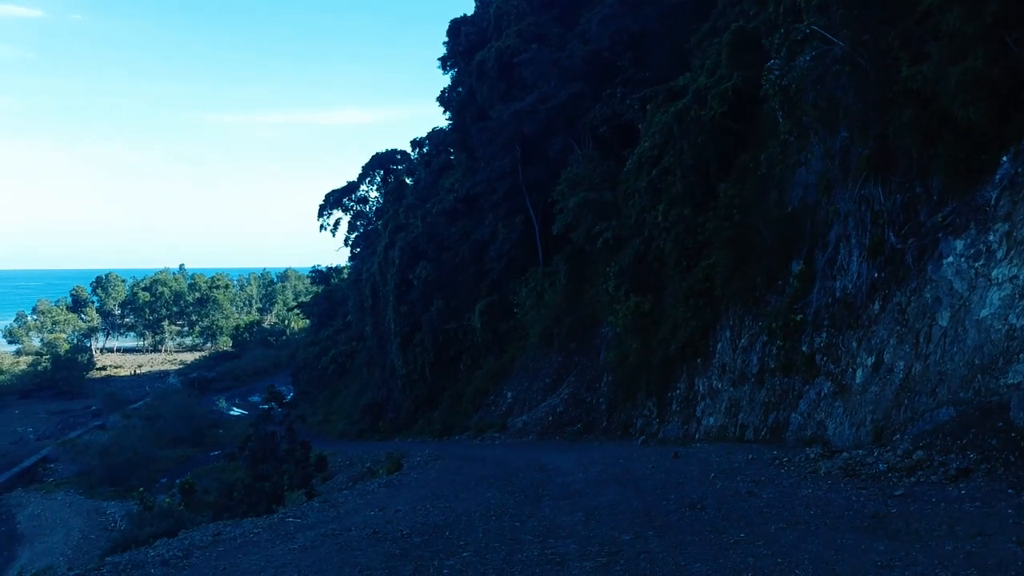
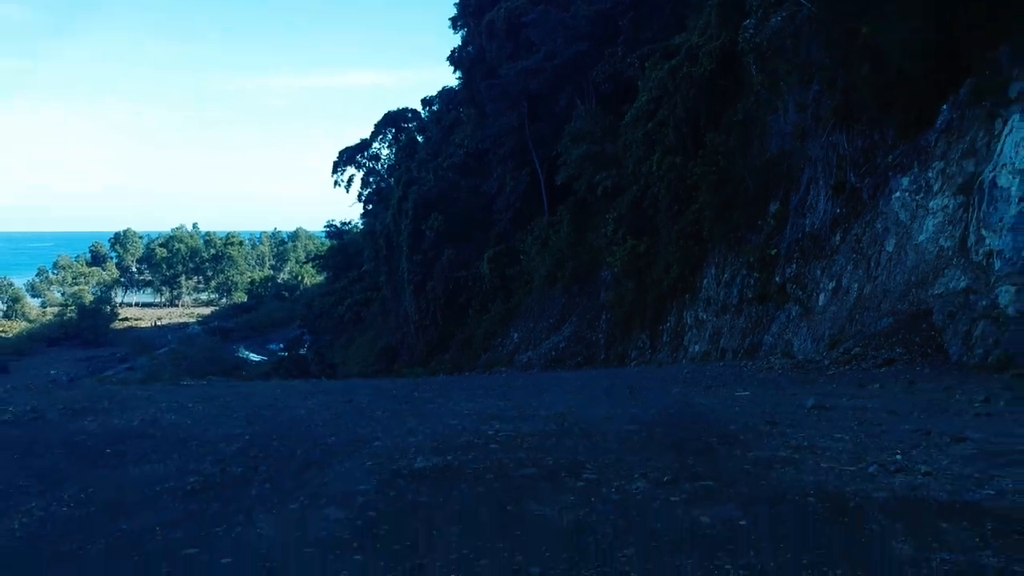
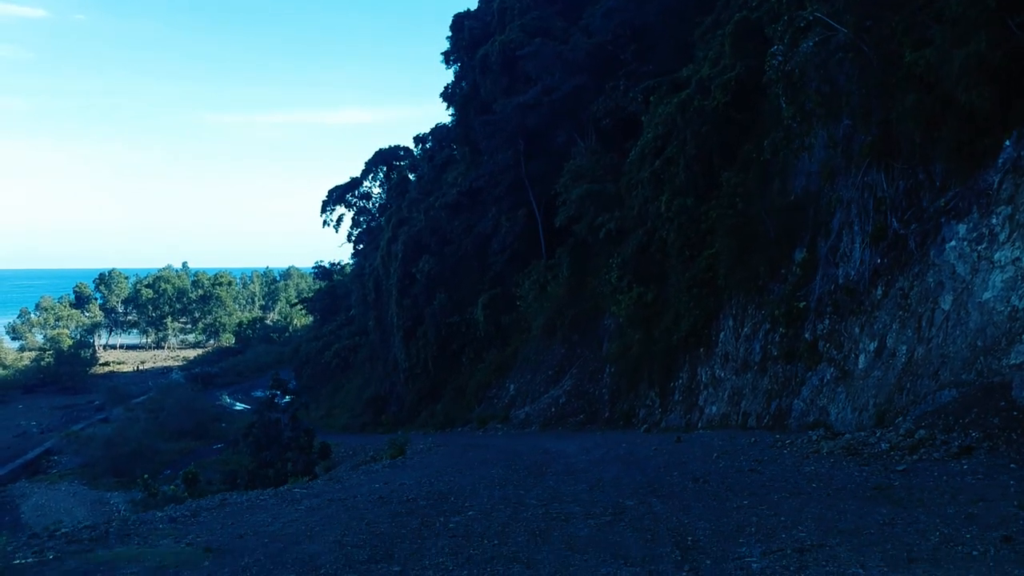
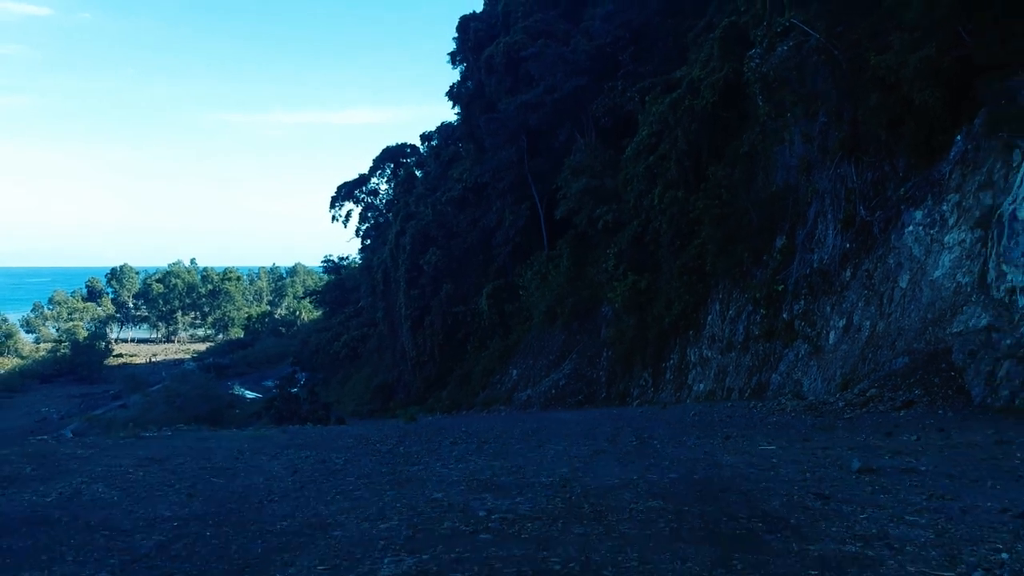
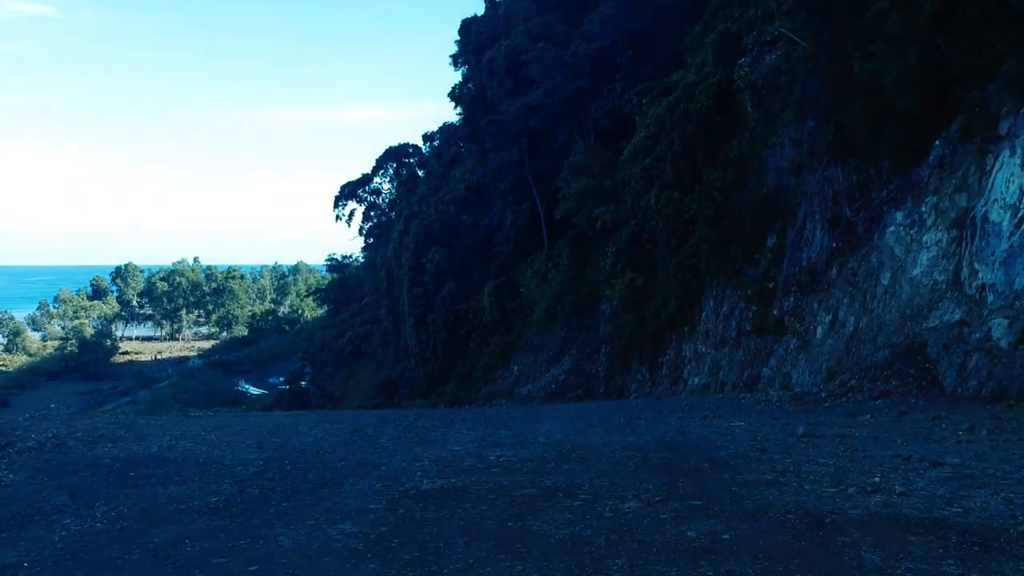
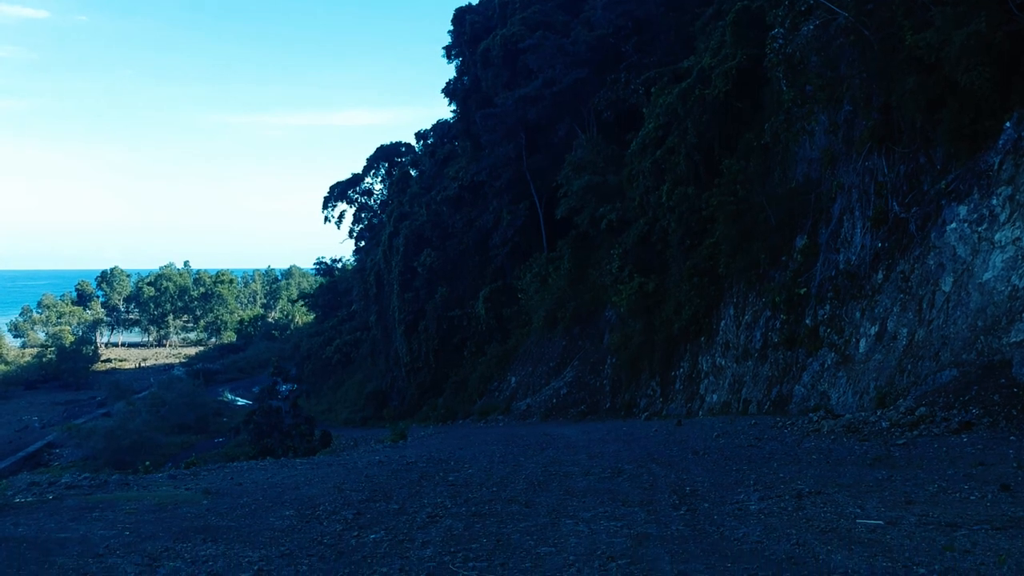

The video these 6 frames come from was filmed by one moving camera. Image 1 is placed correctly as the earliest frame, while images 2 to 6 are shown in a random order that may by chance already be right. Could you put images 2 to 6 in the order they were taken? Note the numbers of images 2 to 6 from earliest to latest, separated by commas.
3, 6, 4, 2, 5
